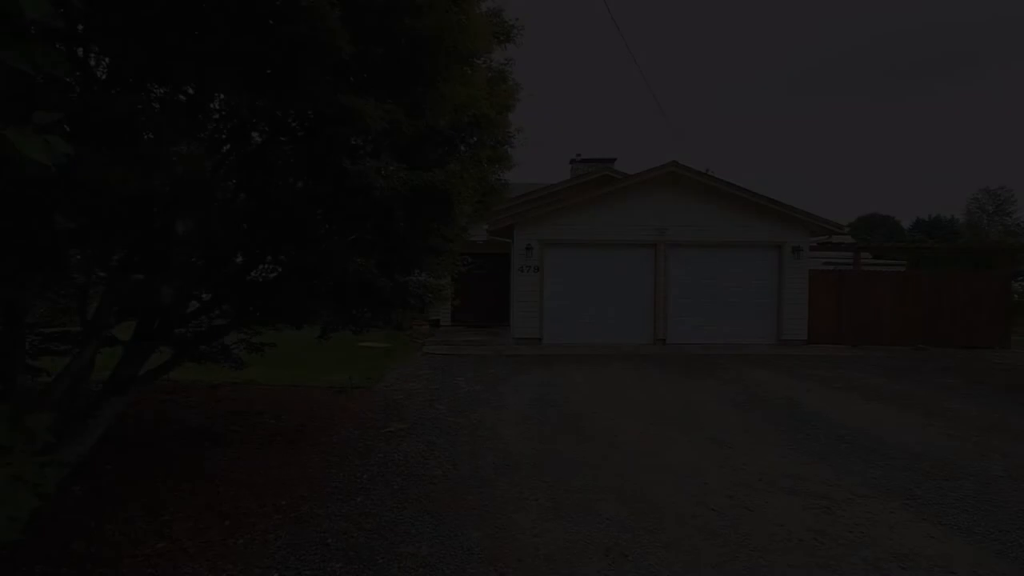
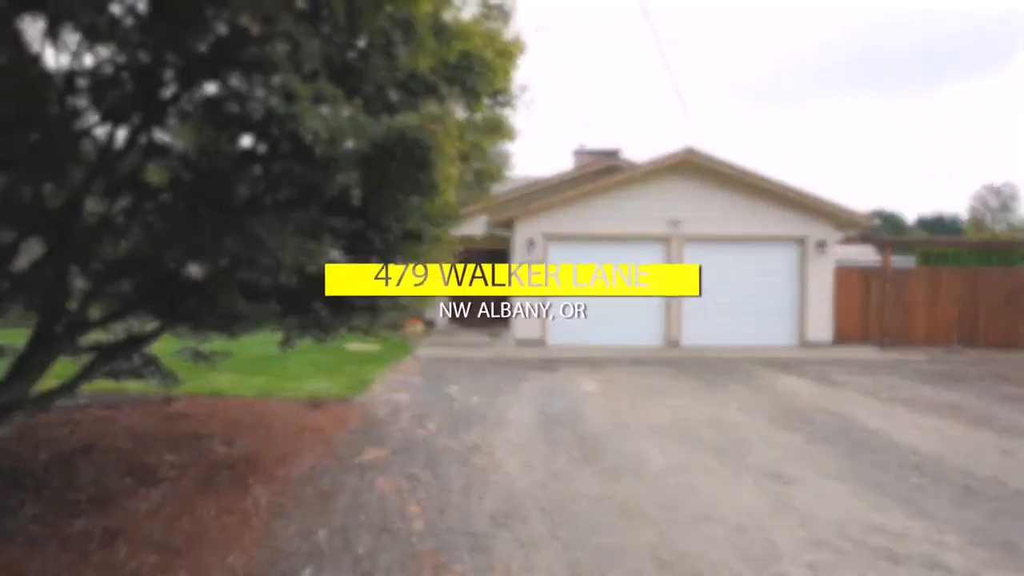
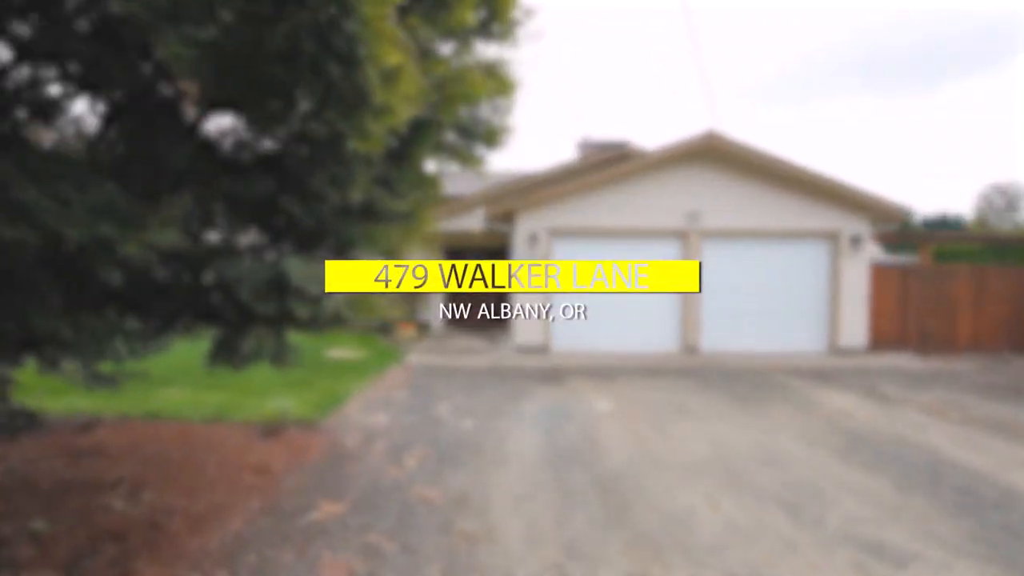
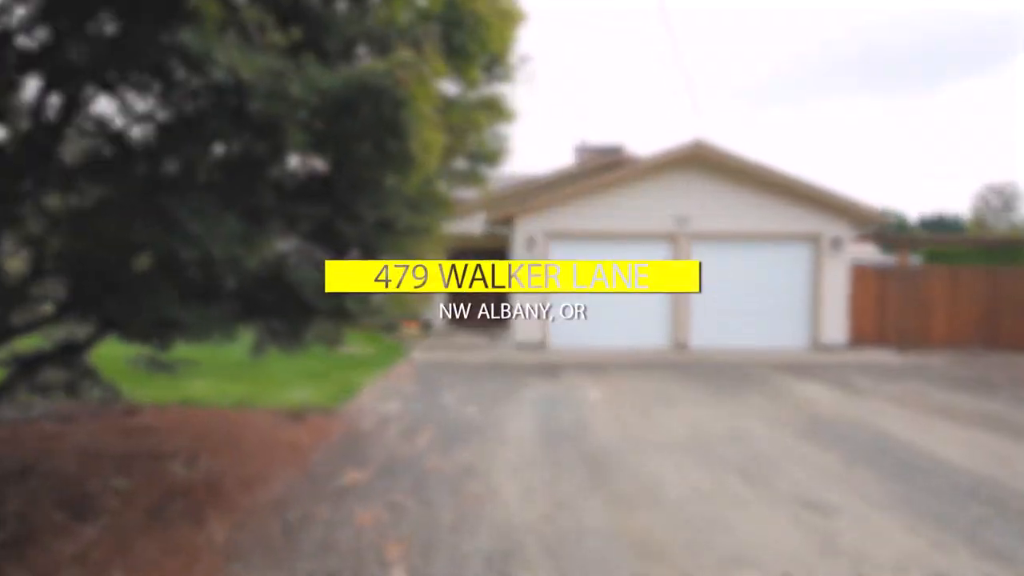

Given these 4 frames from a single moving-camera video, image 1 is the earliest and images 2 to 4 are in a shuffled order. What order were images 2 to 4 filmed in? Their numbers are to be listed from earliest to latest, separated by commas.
2, 4, 3
